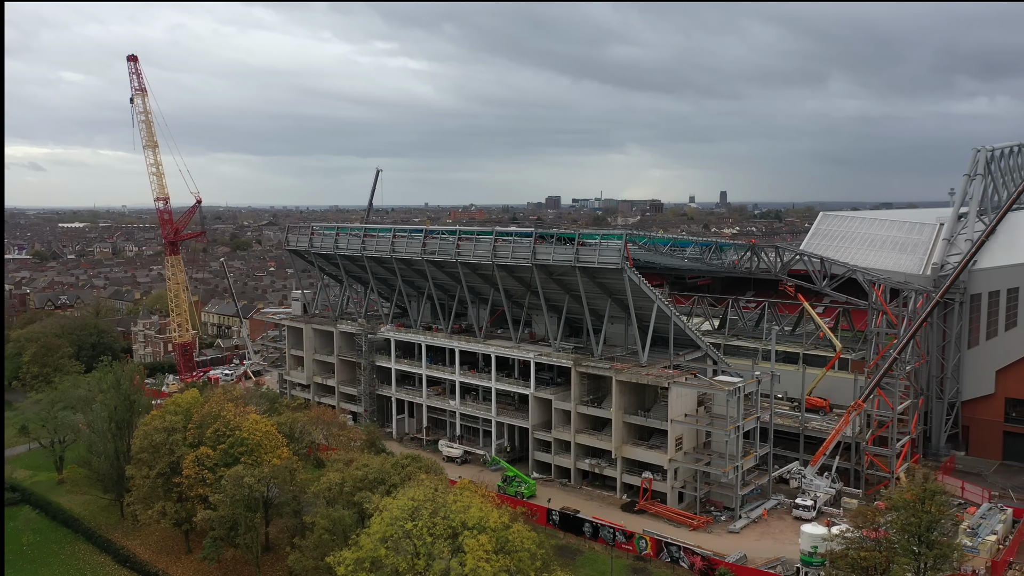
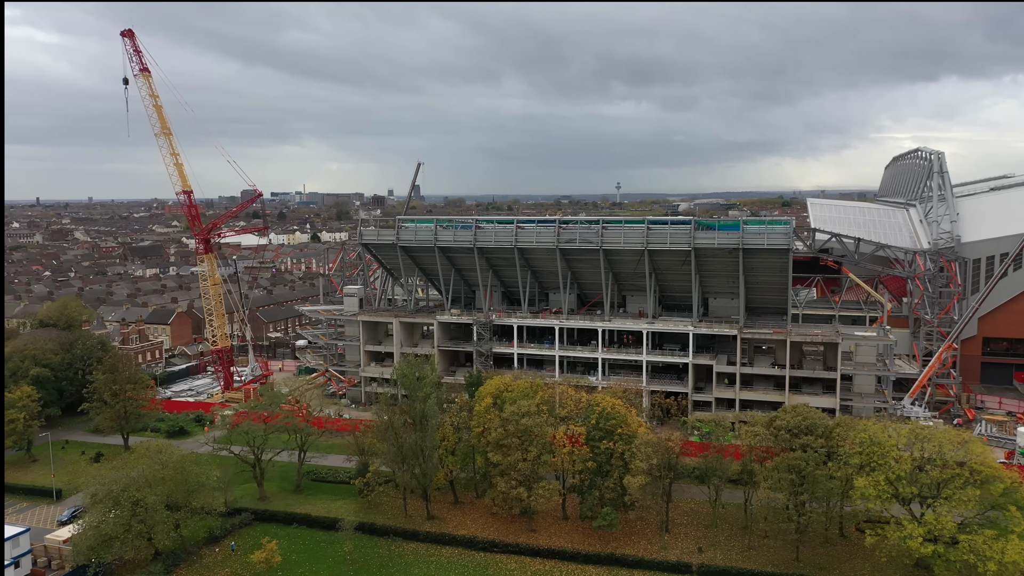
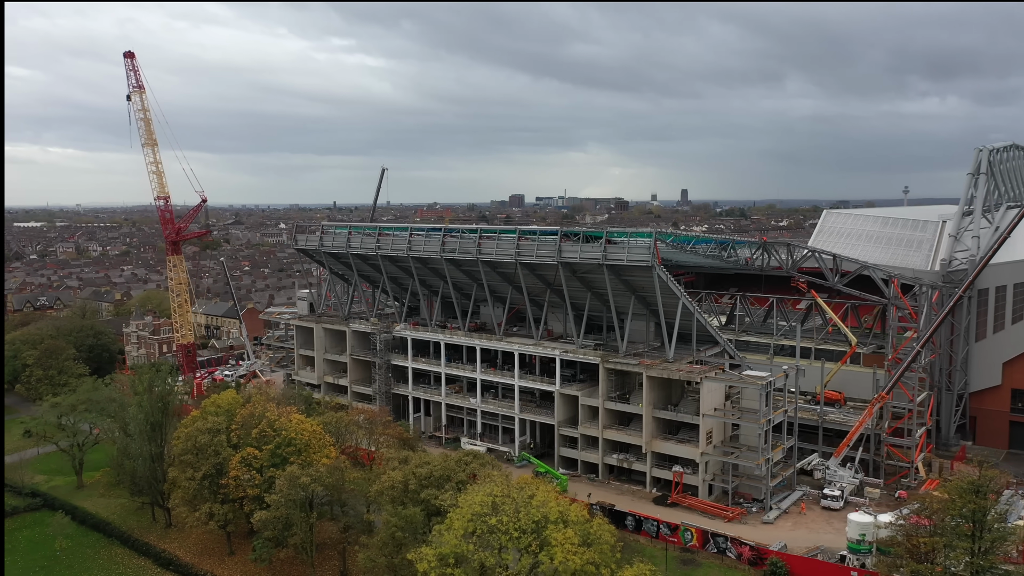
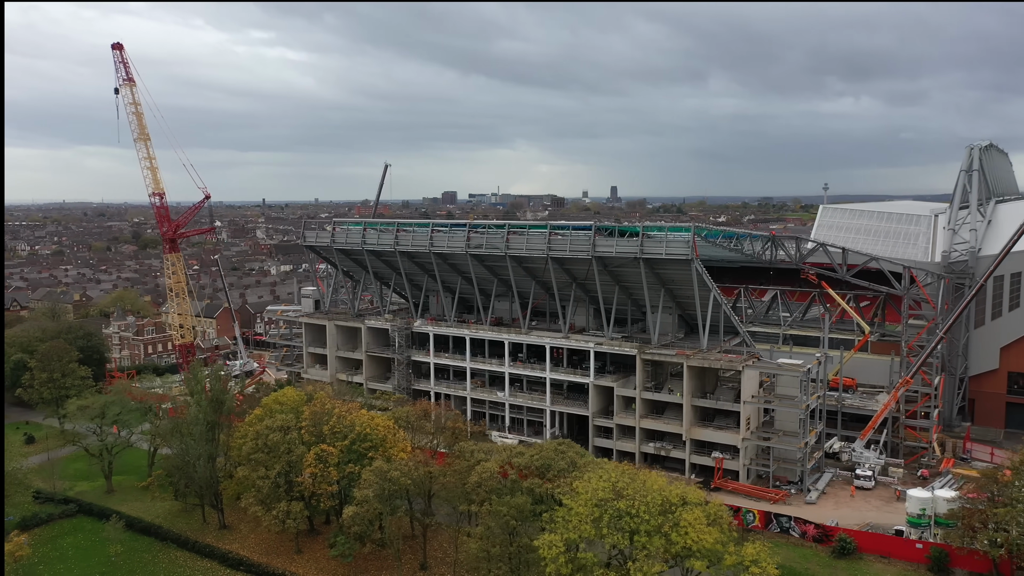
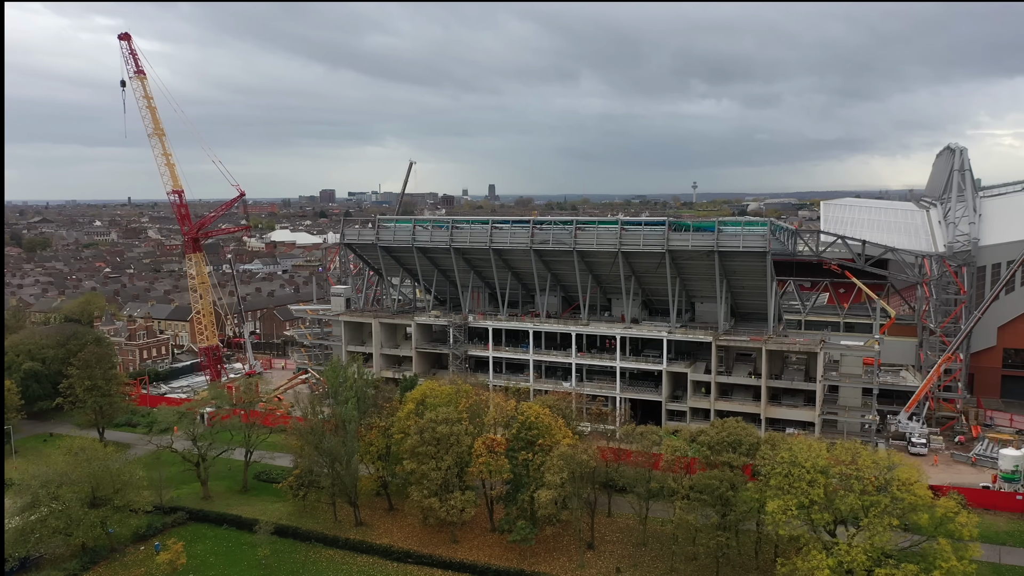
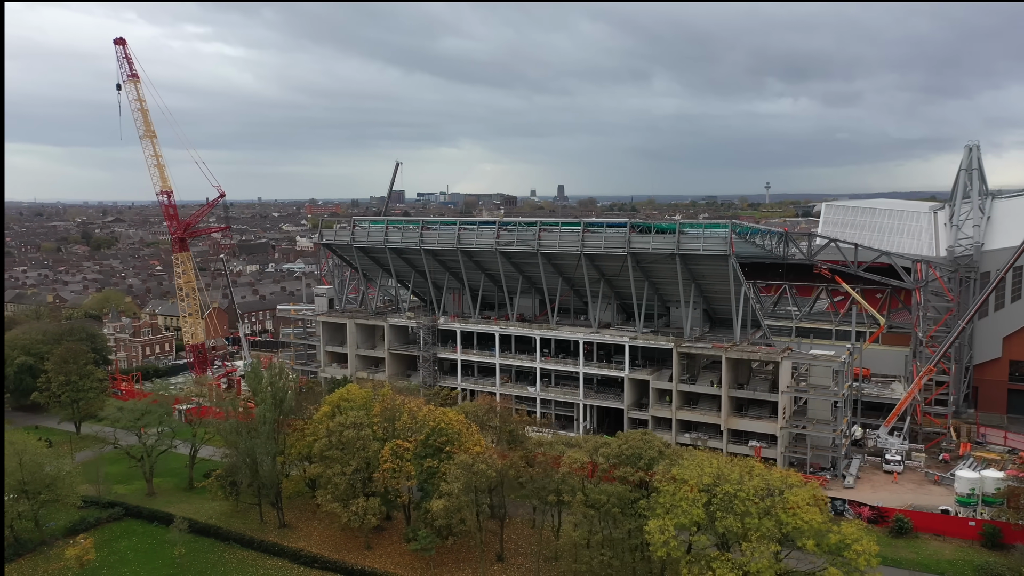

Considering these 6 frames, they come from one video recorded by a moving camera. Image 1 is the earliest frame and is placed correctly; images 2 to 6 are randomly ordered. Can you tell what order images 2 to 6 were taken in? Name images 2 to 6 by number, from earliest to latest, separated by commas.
3, 4, 6, 5, 2
